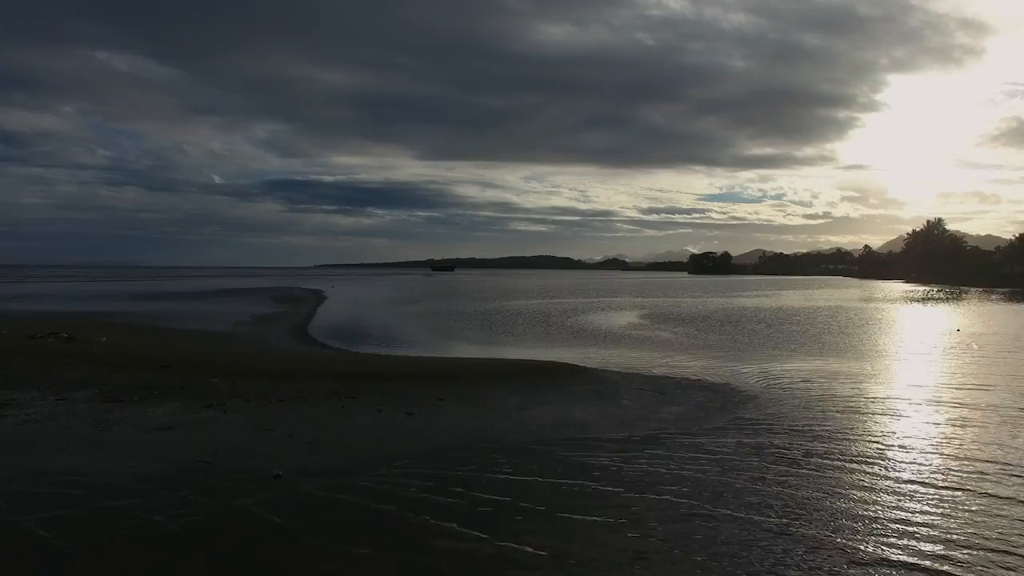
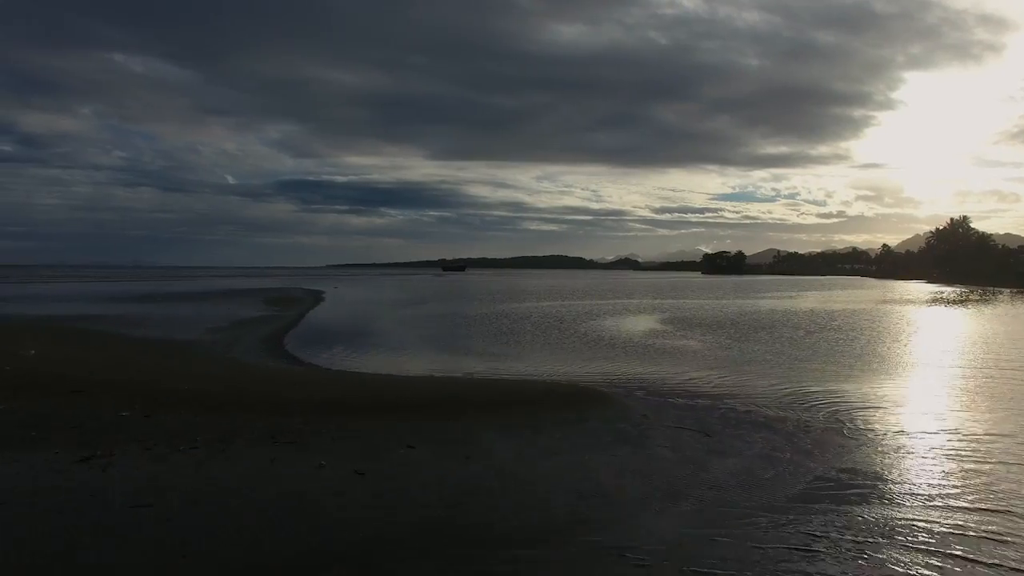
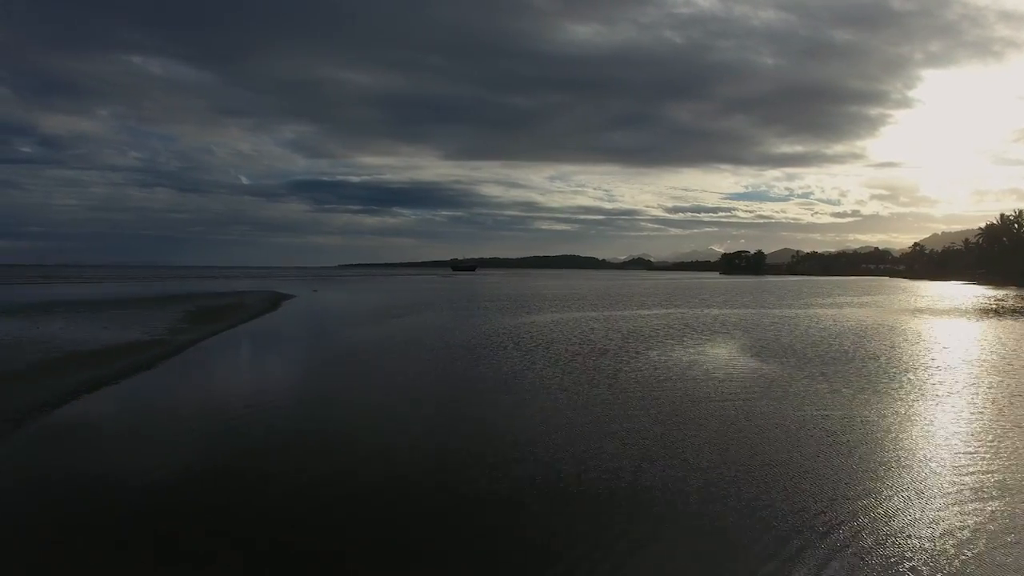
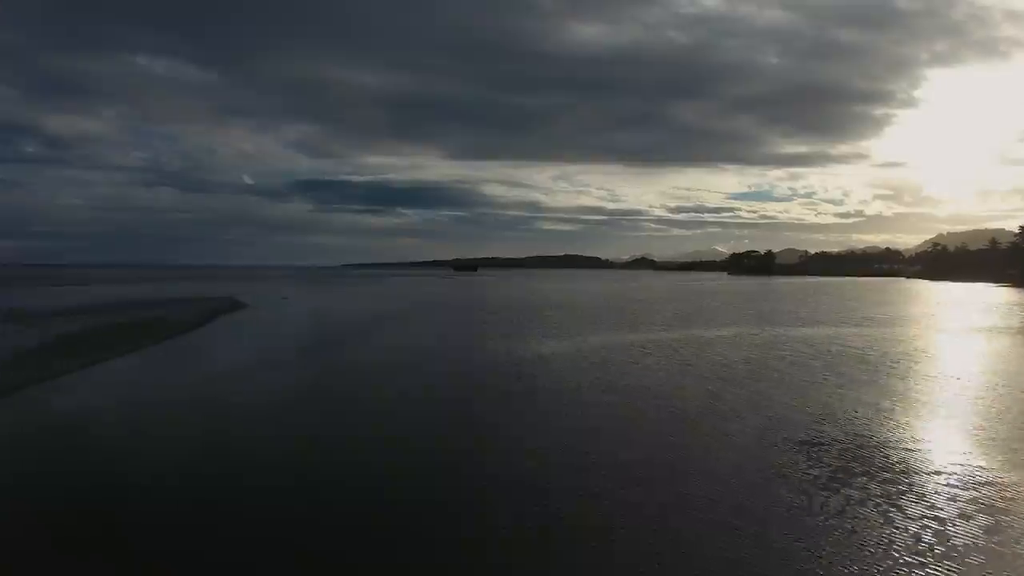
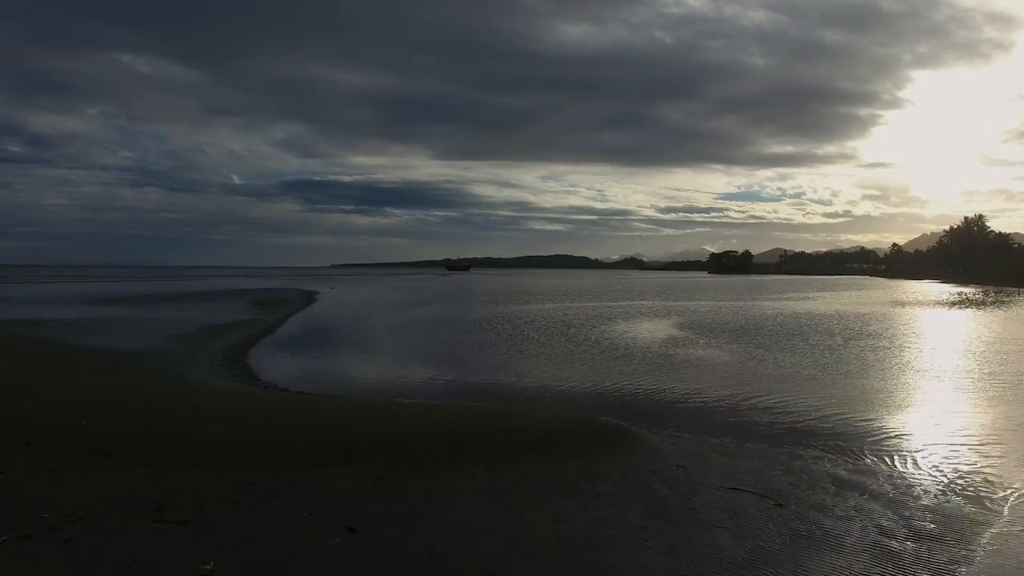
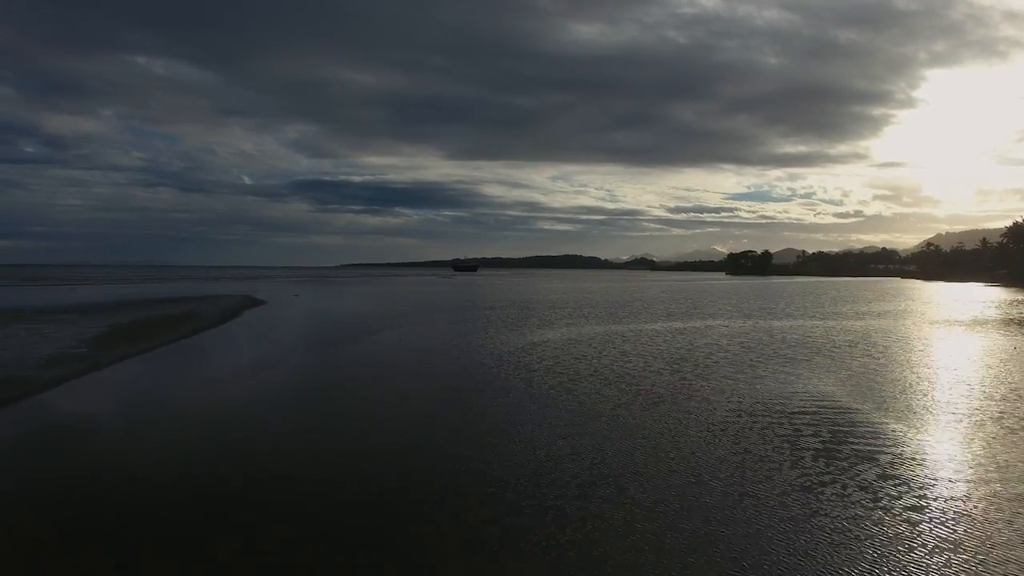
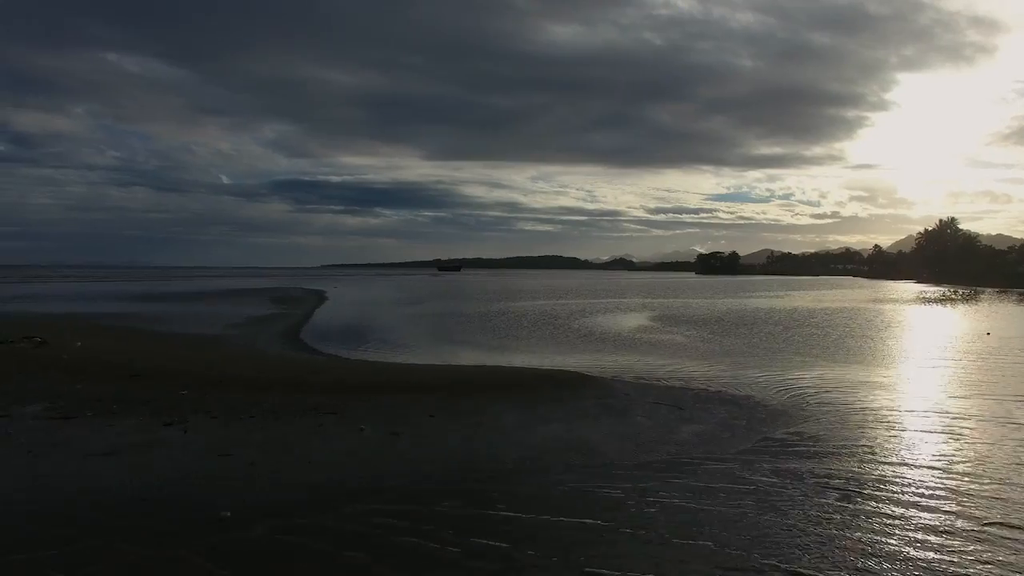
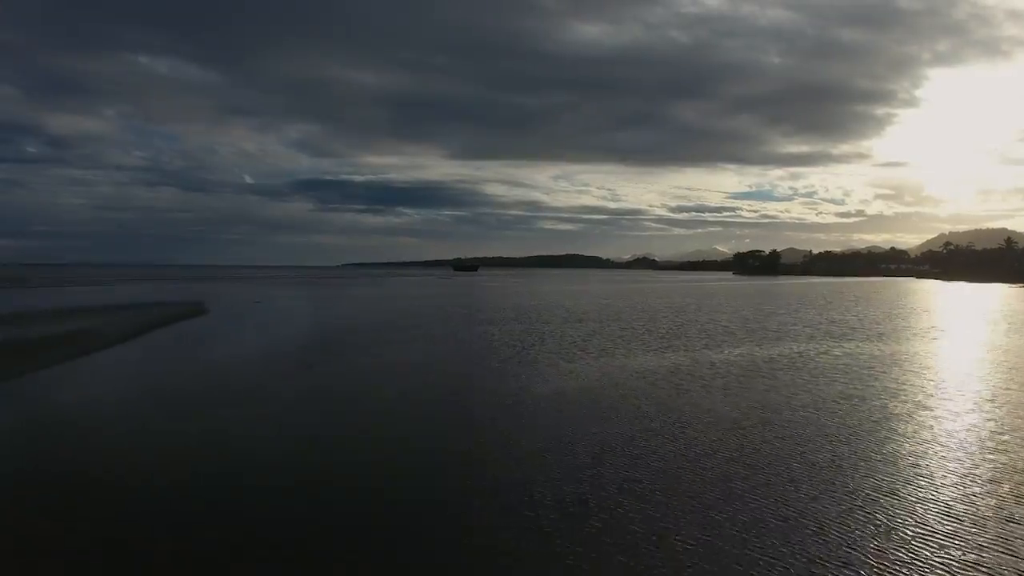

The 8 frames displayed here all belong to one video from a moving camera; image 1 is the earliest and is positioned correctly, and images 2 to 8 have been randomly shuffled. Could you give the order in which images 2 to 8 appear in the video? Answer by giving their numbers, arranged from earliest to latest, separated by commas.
7, 2, 5, 3, 6, 4, 8
